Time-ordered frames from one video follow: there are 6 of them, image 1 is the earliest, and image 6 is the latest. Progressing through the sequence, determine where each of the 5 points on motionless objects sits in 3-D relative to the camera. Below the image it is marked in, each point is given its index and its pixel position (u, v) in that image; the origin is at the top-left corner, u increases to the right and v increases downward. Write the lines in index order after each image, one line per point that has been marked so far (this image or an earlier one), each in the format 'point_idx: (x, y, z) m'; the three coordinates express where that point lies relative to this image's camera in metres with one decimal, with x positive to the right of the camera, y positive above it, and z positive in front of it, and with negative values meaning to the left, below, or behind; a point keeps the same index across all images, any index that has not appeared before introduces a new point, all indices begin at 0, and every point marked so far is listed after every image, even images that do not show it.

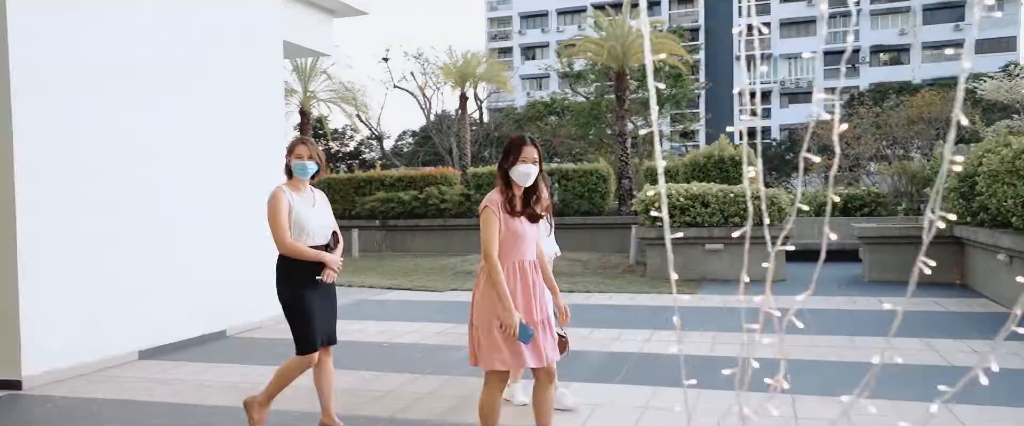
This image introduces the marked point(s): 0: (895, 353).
0: (+2.6, -1.0, +5.1) m
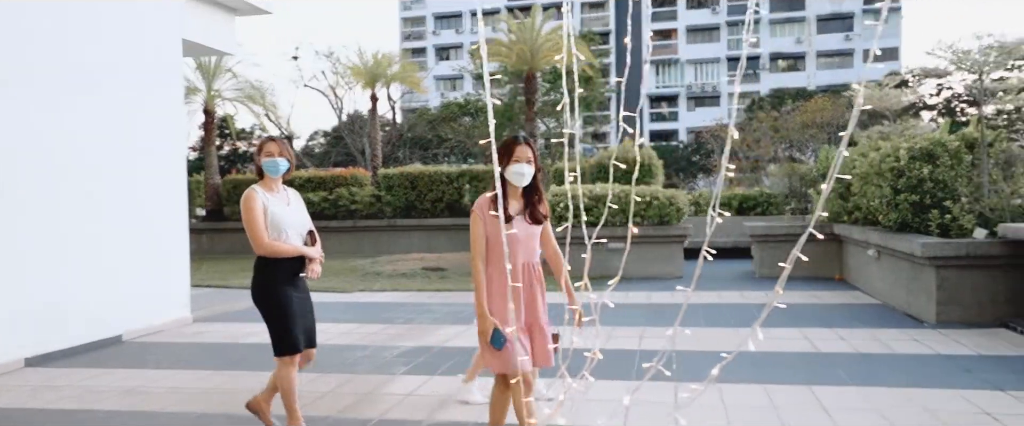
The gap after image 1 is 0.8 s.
0: (+2.1, -0.9, +5.4) m
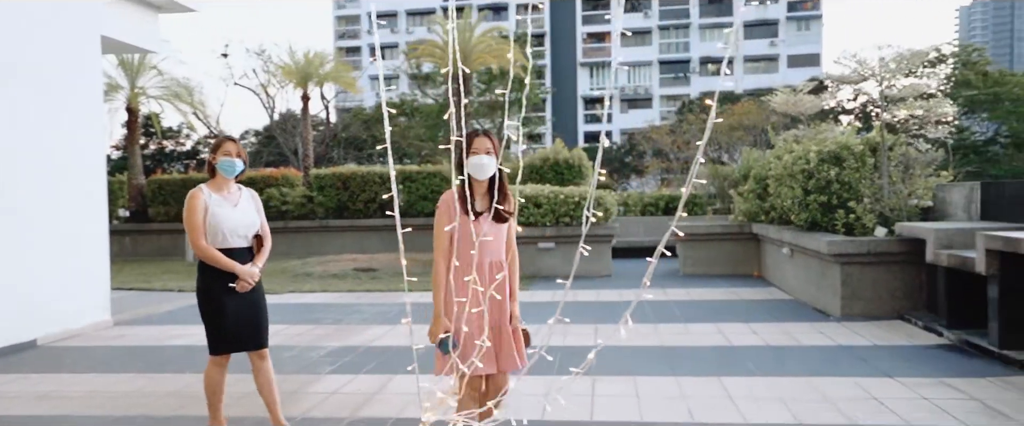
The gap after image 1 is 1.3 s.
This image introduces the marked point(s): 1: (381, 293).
0: (+1.6, -0.9, +5.7) m
1: (-1.5, -0.9, +8.3) m
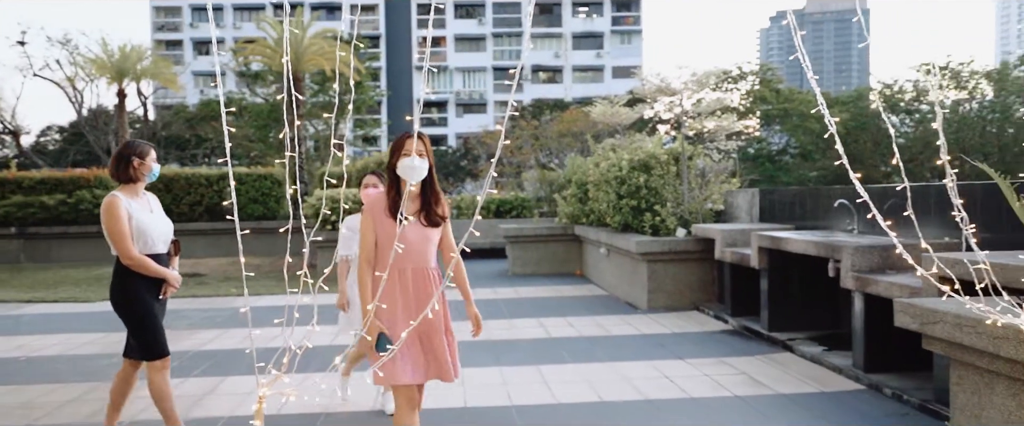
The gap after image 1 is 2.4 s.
0: (+0.2, -1.0, +6.2) m
1: (-3.4, -1.0, +8.1) m
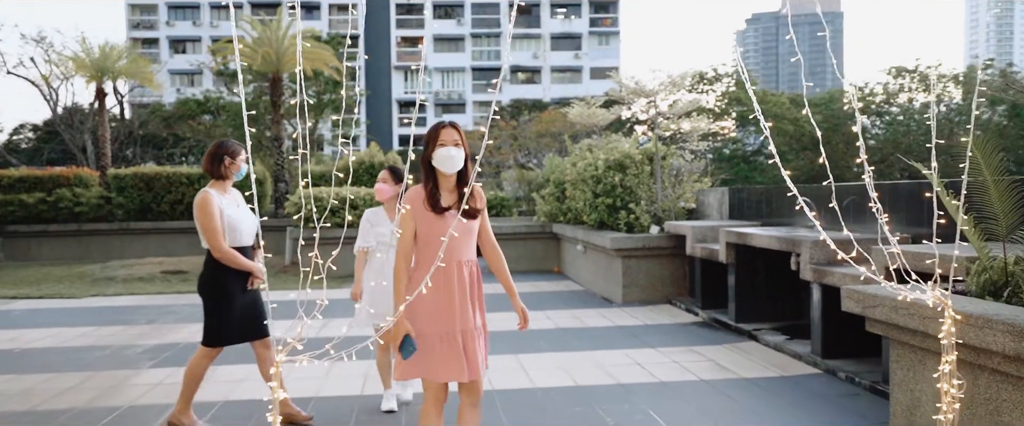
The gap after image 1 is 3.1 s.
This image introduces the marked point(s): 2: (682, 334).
0: (0.0, -0.9, +6.4) m
1: (-3.6, -0.9, +8.2) m
2: (+1.4, -1.0, +5.8) m
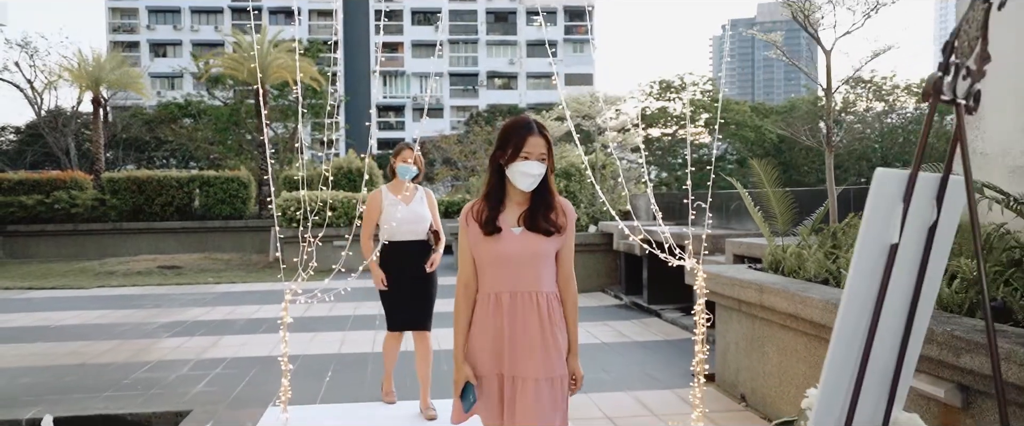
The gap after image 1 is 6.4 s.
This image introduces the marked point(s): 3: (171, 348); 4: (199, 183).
0: (-0.5, -1.0, +7.6) m
1: (-4.1, -0.9, +9.4) m
2: (+0.9, -1.0, +7.1) m
3: (-2.5, -1.0, +5.4) m
4: (-6.4, +0.6, +14.9) m
